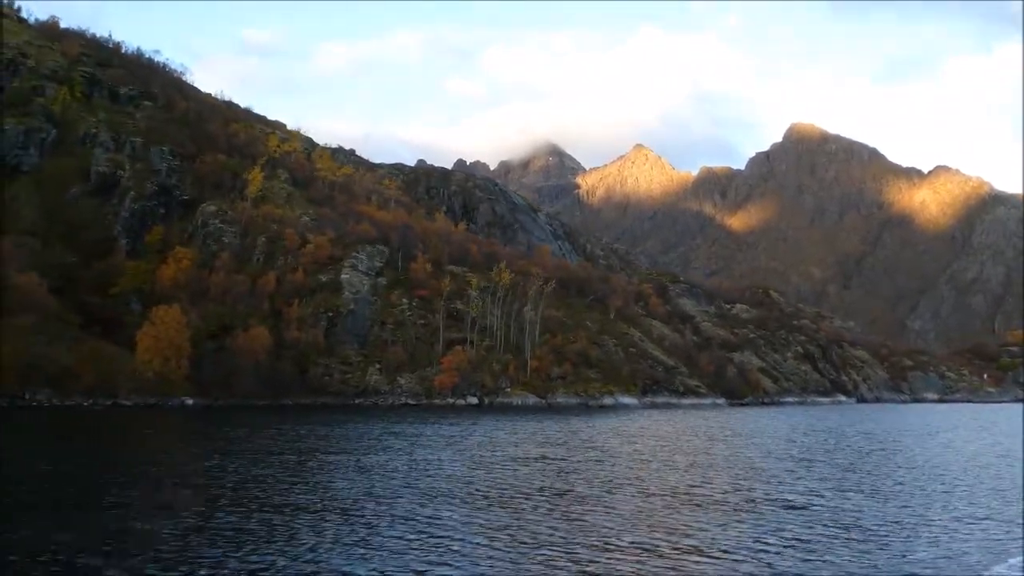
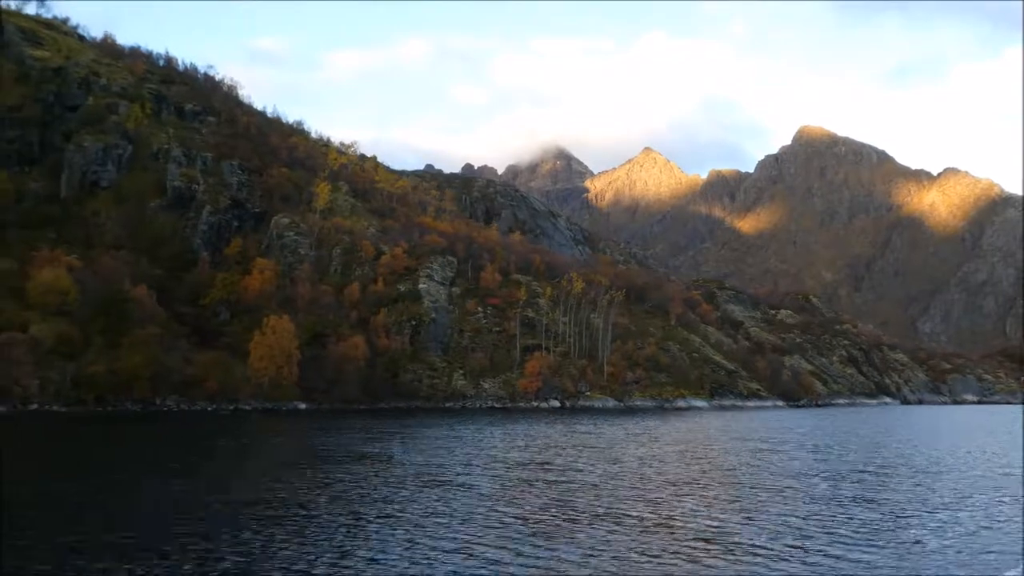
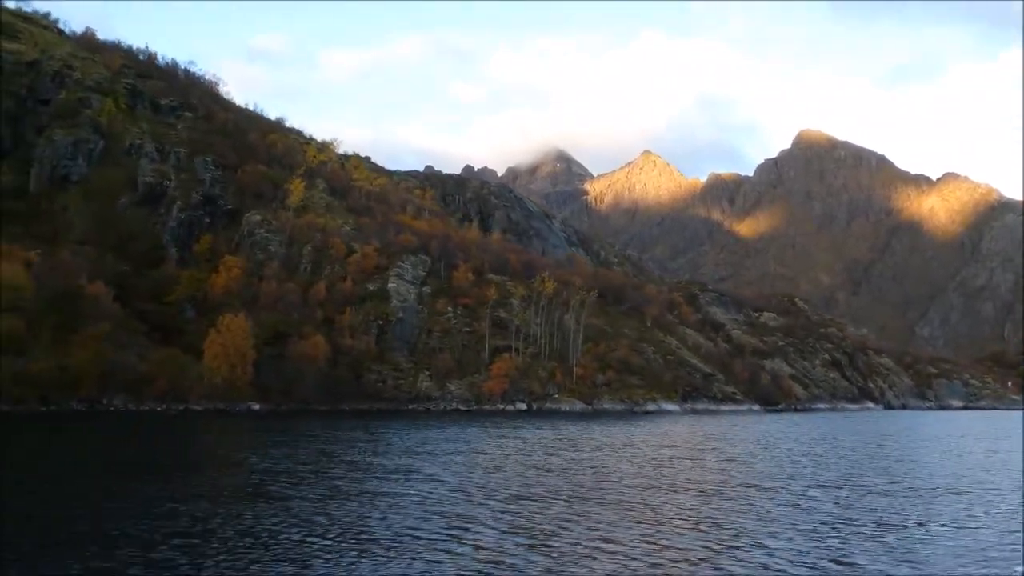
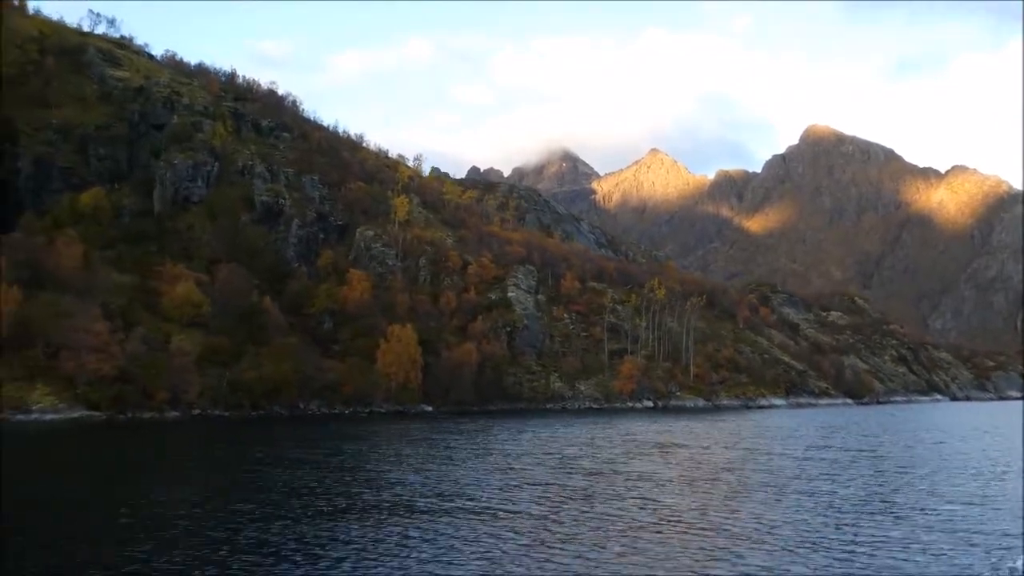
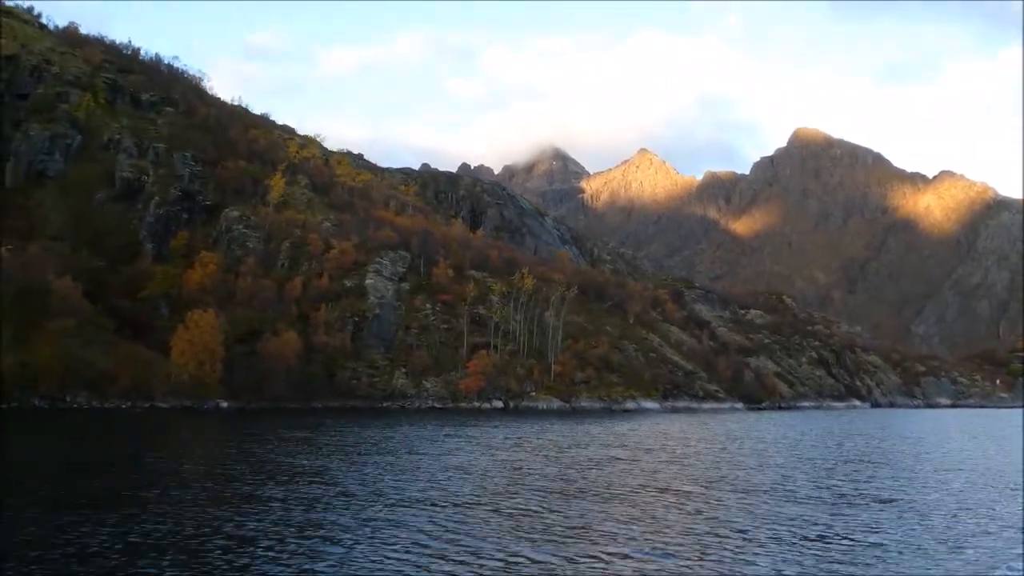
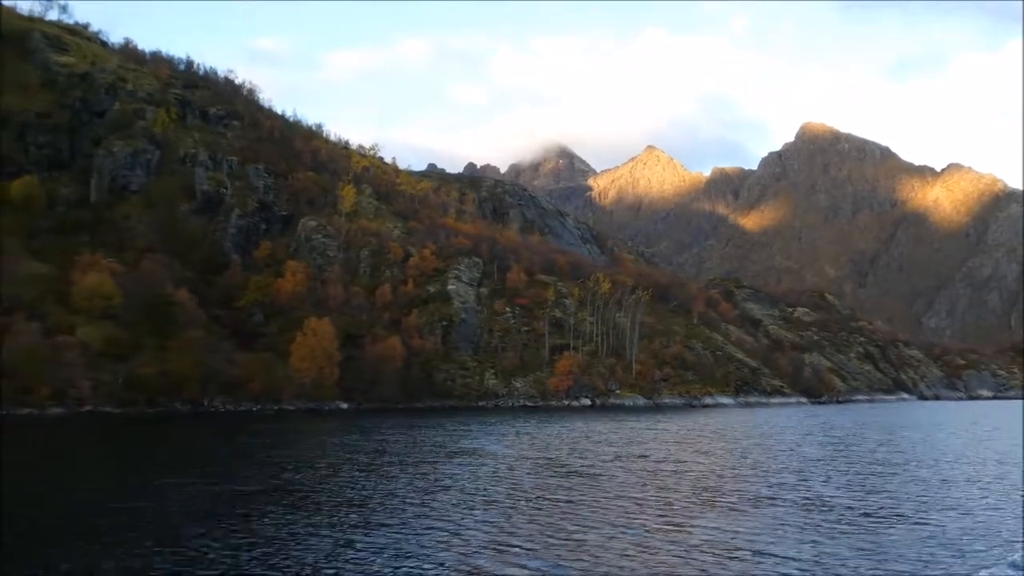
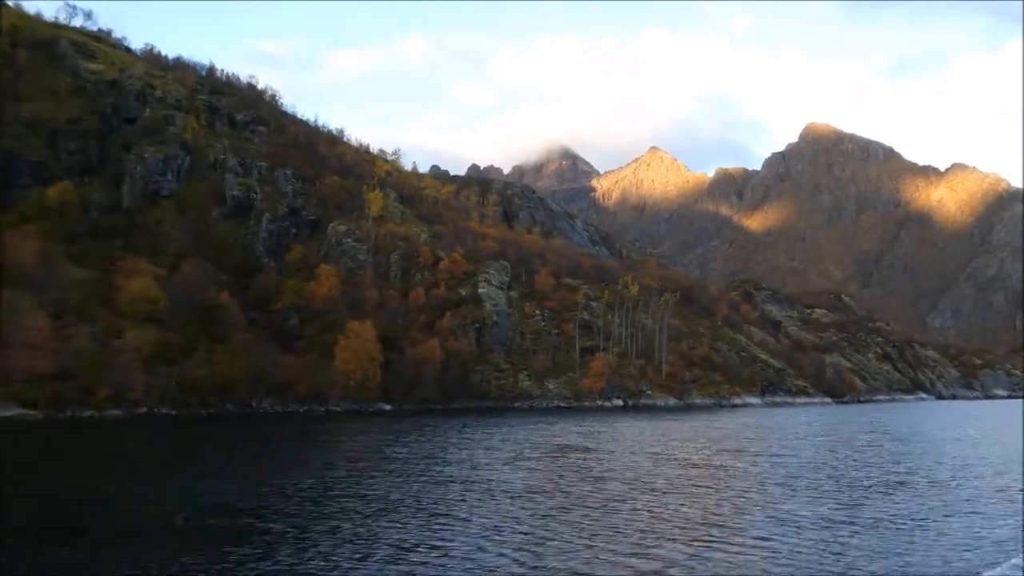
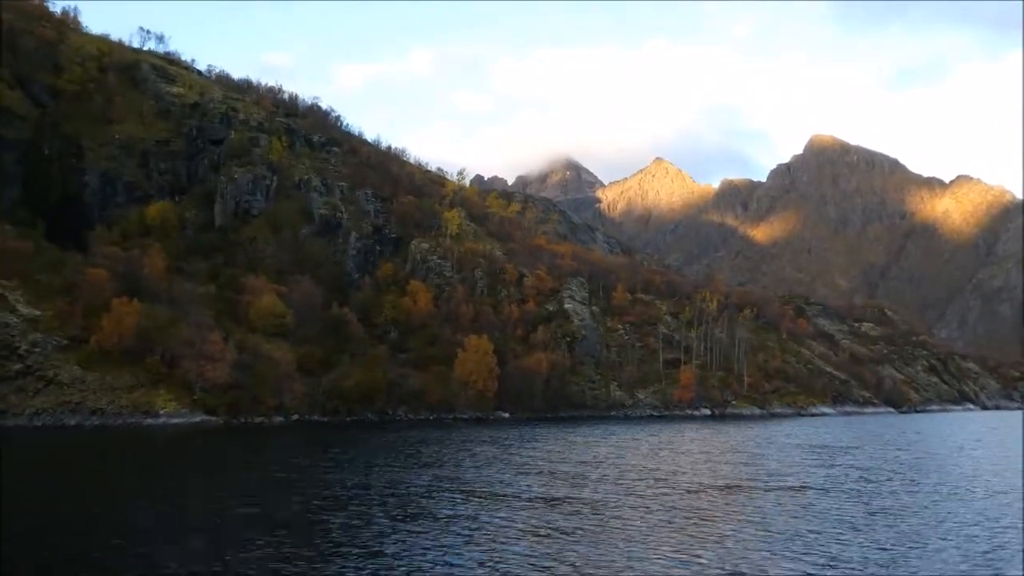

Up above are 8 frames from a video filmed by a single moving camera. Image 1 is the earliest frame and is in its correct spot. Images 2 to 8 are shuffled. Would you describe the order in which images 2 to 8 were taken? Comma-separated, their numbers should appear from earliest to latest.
5, 3, 2, 6, 7, 4, 8
